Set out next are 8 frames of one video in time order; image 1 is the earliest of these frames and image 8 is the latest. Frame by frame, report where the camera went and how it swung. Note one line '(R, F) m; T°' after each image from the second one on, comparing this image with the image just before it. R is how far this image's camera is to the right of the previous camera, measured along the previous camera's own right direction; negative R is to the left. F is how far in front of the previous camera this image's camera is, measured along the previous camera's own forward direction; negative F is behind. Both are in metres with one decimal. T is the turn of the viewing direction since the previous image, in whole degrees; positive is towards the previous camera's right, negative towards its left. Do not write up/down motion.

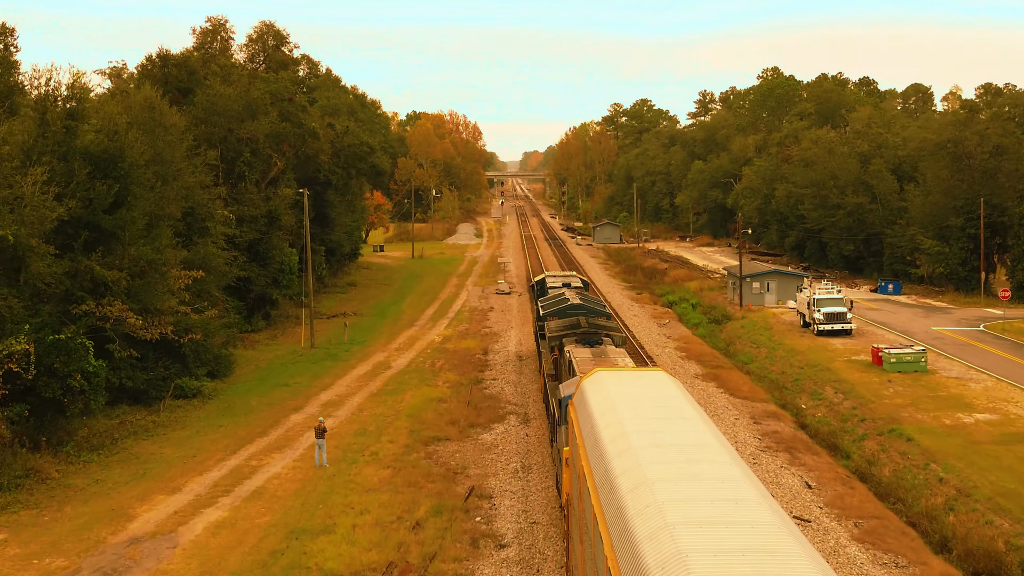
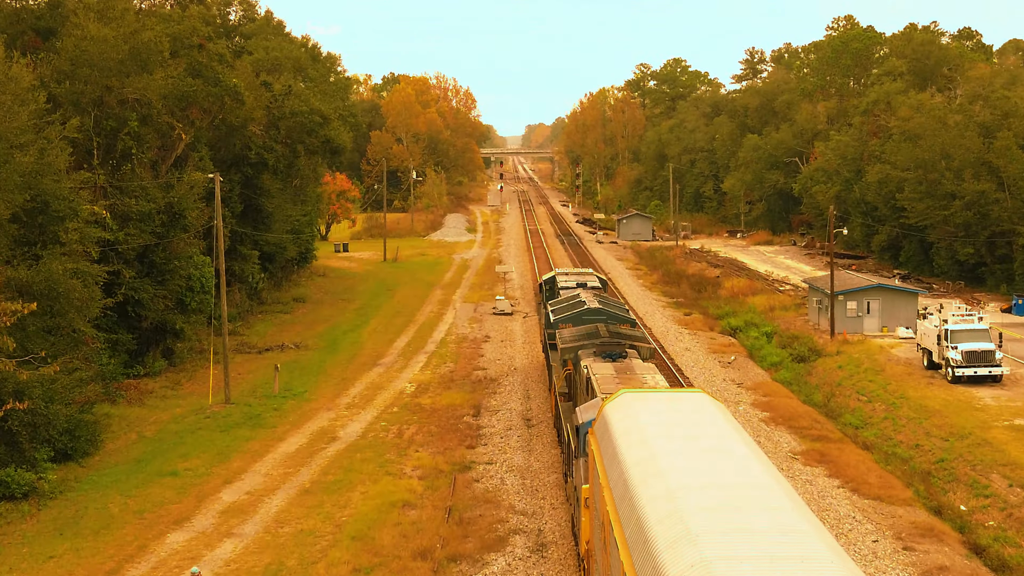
(-0.1, +10.5) m; 0°
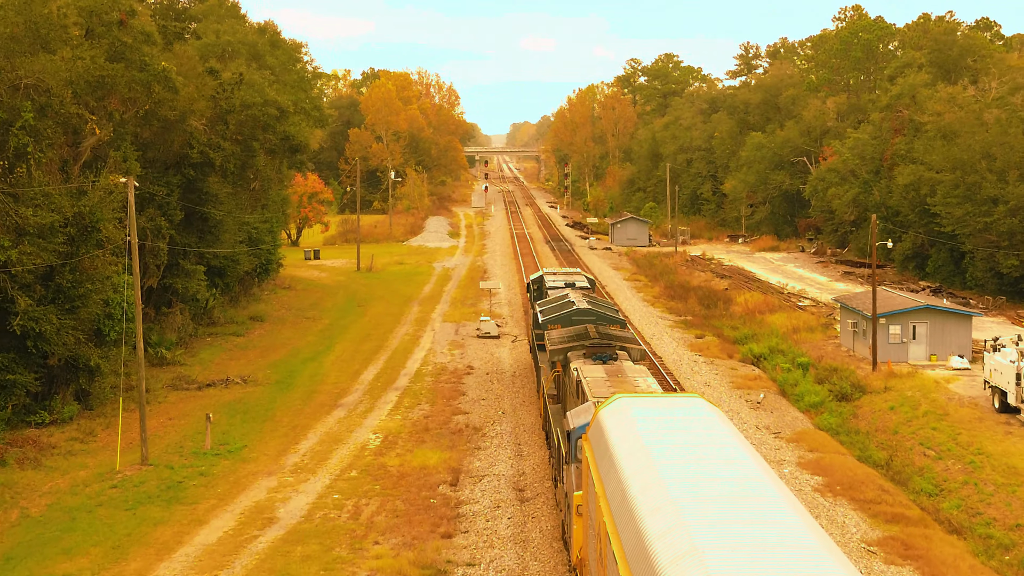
(-0.1, +5.1) m; +1°
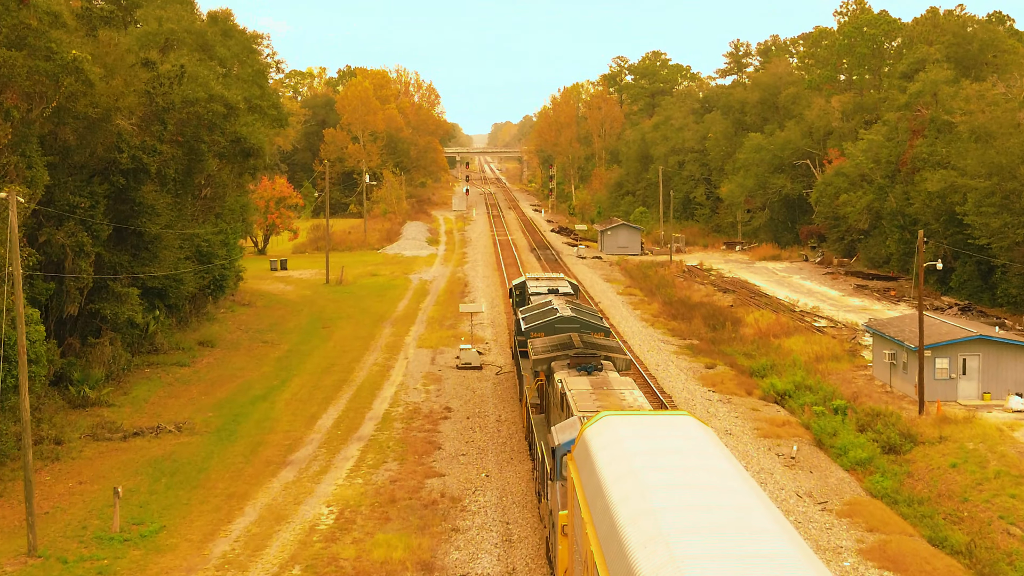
(-0.1, +4.4) m; +1°
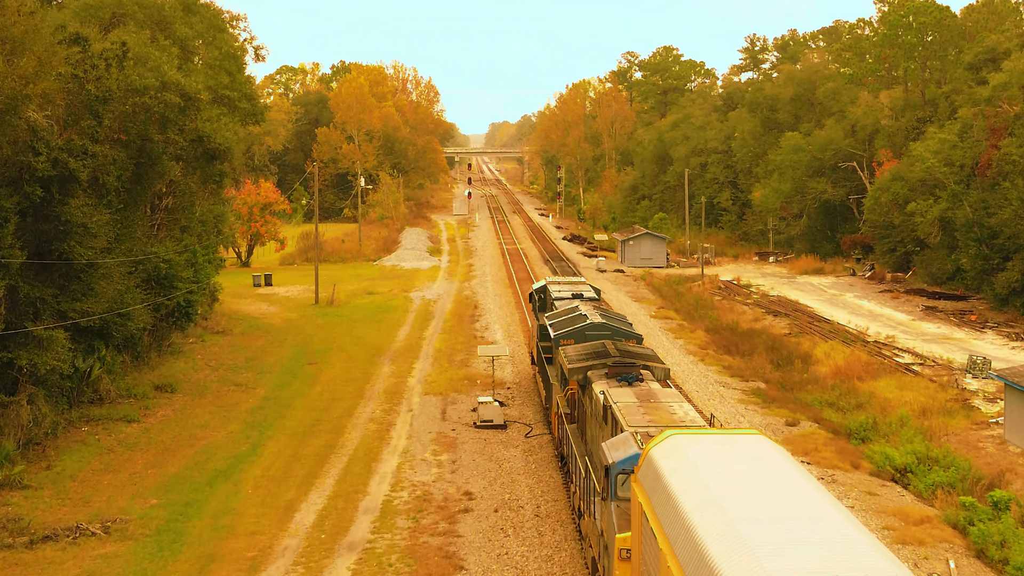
(-0.7, +6.2) m; 0°
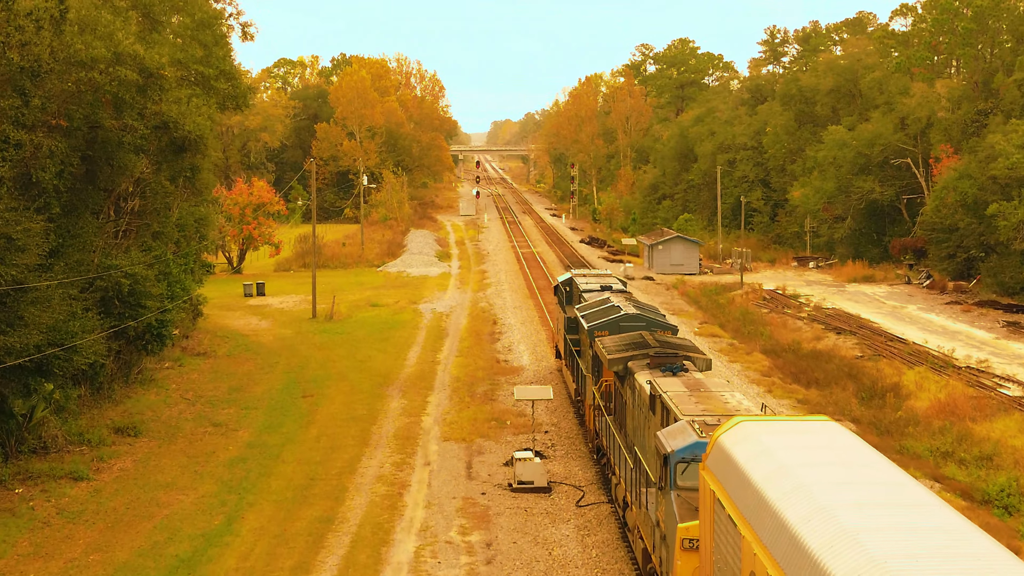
(-0.7, +5.0) m; 0°
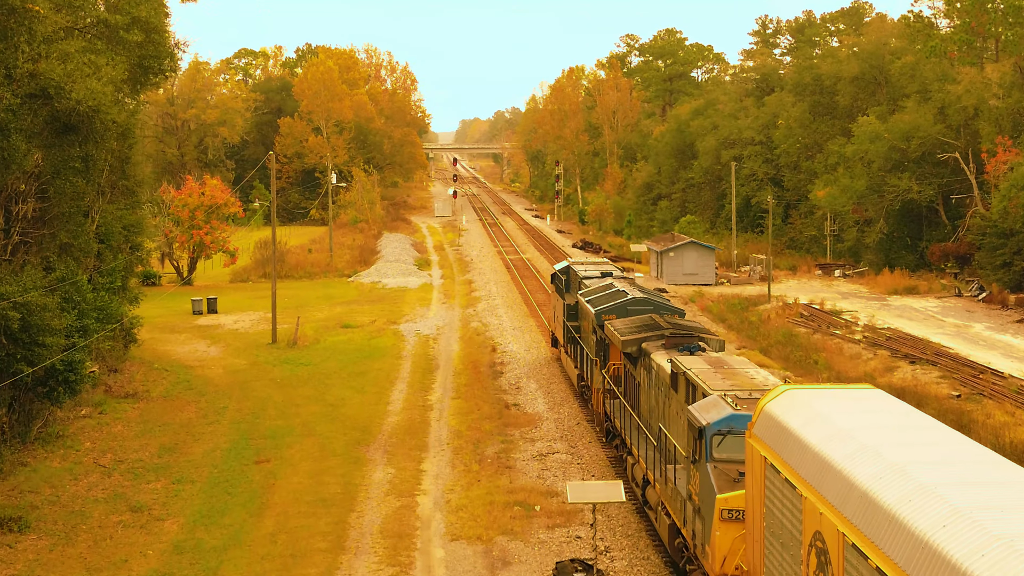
(-0.8, +6.3) m; +1°
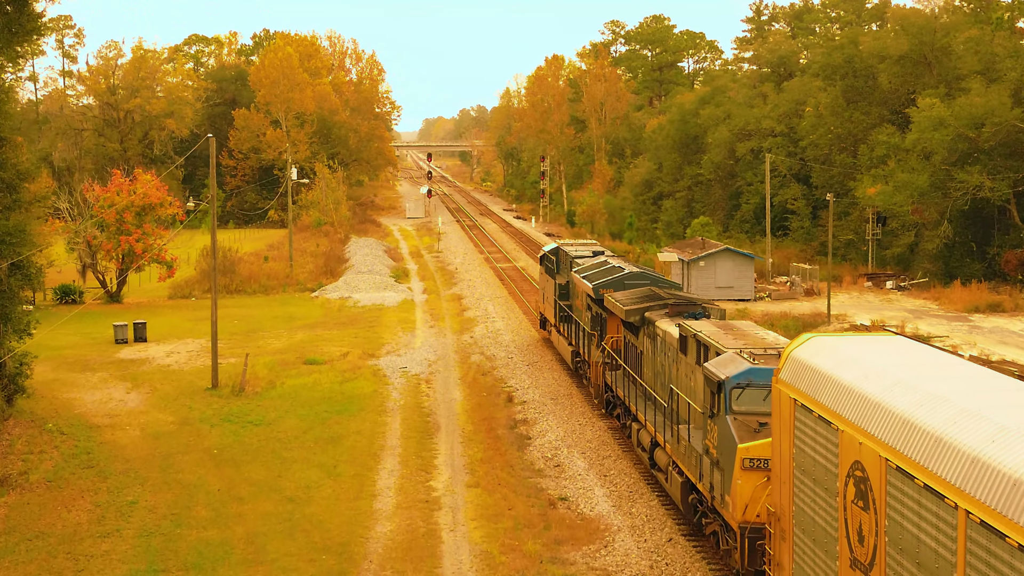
(-1.0, +7.6) m; +2°
